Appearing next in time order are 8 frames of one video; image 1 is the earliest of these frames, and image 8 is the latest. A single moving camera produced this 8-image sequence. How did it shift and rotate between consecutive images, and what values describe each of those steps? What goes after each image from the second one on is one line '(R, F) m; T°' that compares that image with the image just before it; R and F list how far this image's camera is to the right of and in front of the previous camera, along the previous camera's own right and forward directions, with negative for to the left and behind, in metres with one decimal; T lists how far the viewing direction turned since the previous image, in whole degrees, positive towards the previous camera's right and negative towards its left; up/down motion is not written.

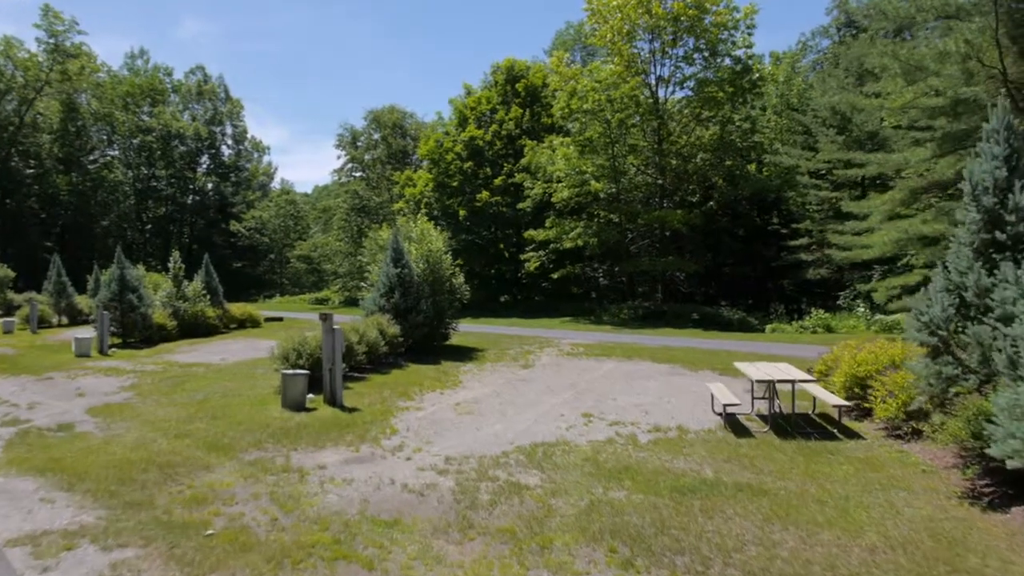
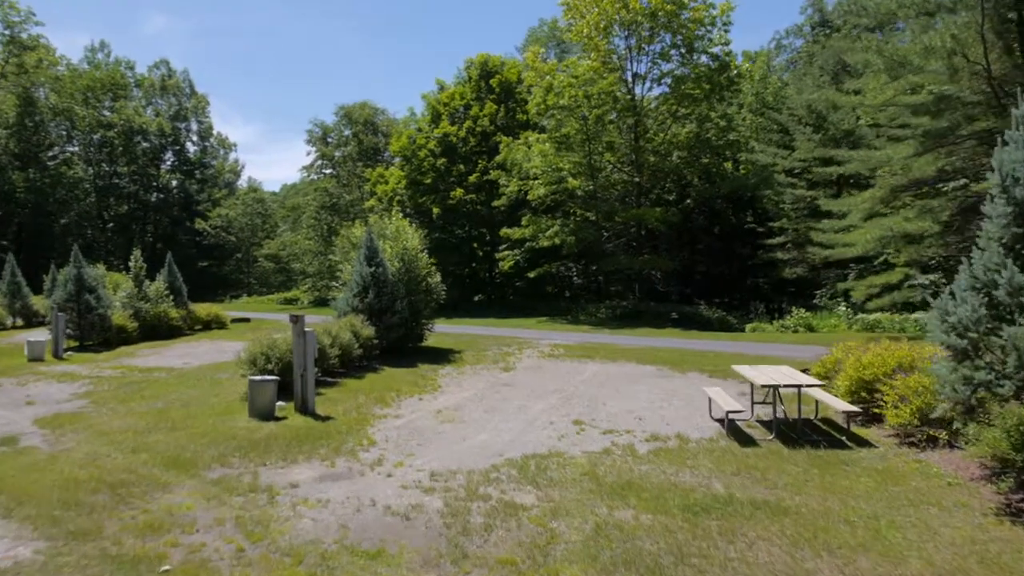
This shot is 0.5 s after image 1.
(-0.2, +0.5) m; +2°
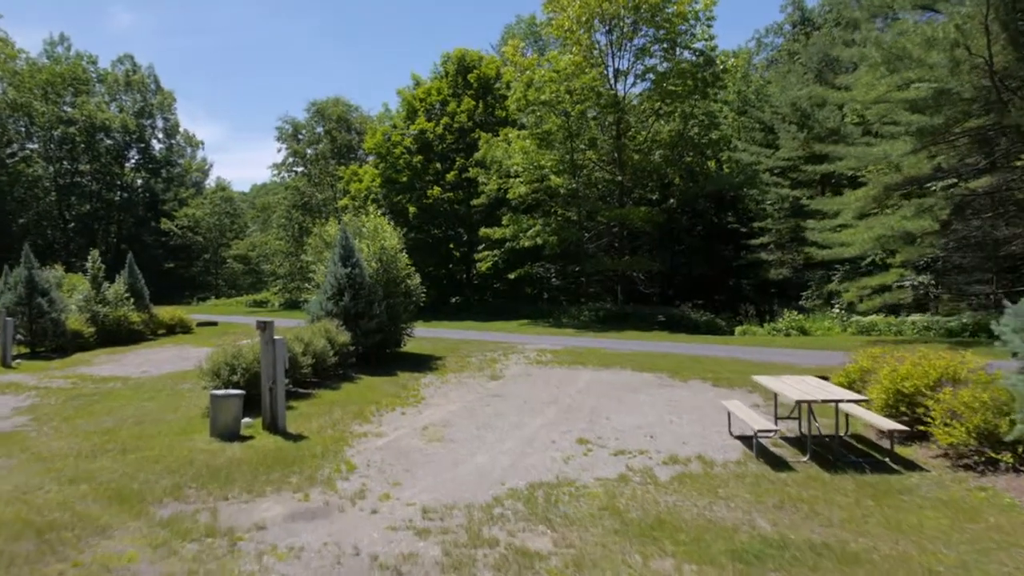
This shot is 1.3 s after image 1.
(-0.2, +0.9) m; +2°
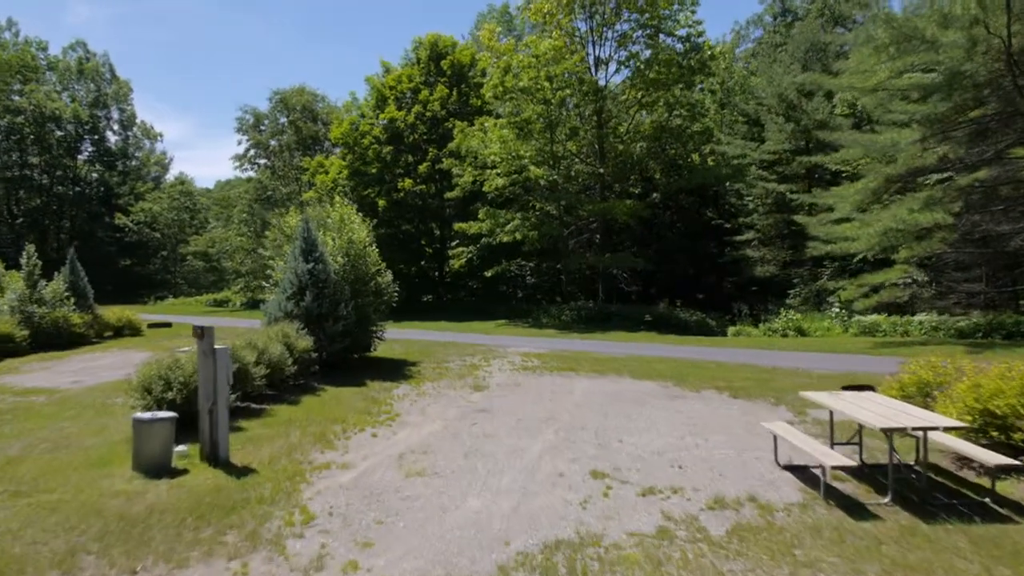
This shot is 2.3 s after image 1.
(-0.2, +1.4) m; +2°
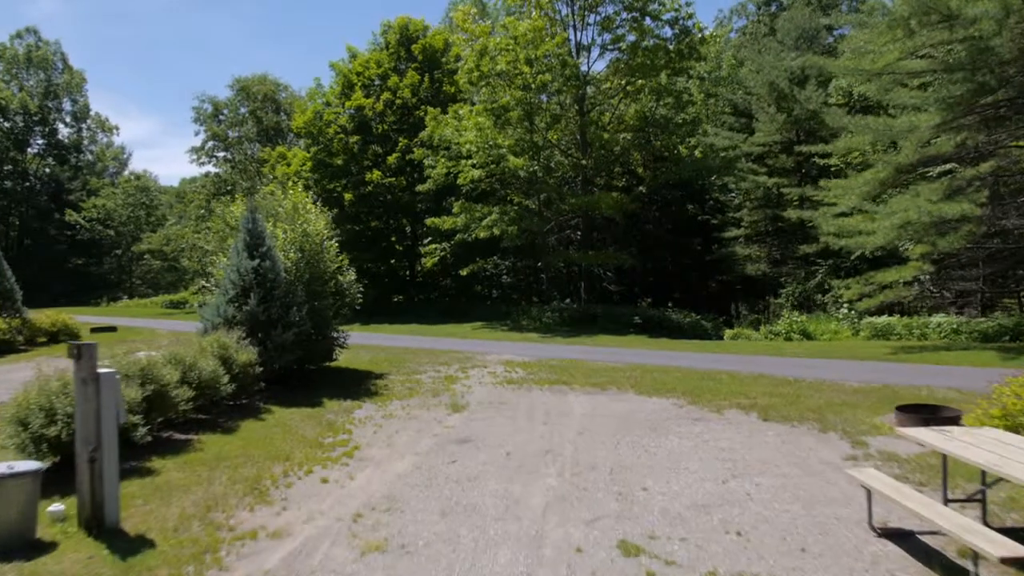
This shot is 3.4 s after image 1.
(-0.1, +1.6) m; +2°
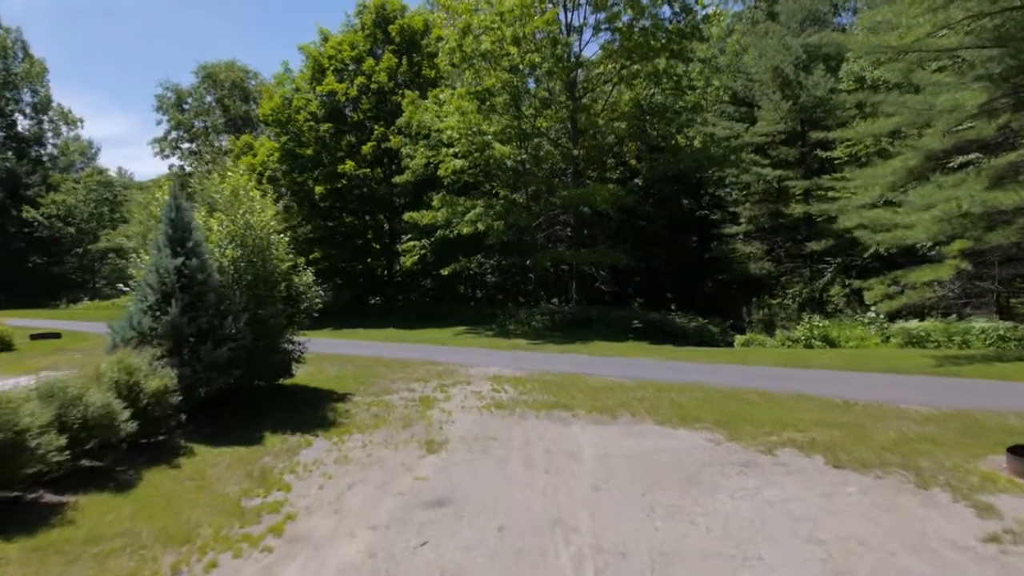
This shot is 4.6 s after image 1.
(-0.1, +1.8) m; +1°
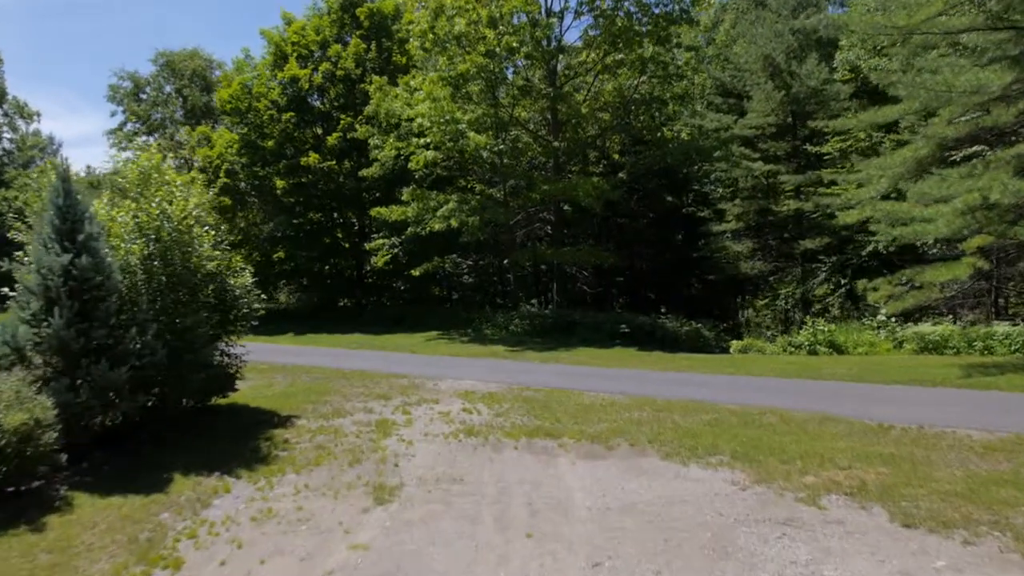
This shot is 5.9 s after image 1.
(+0.1, +1.4) m; +2°
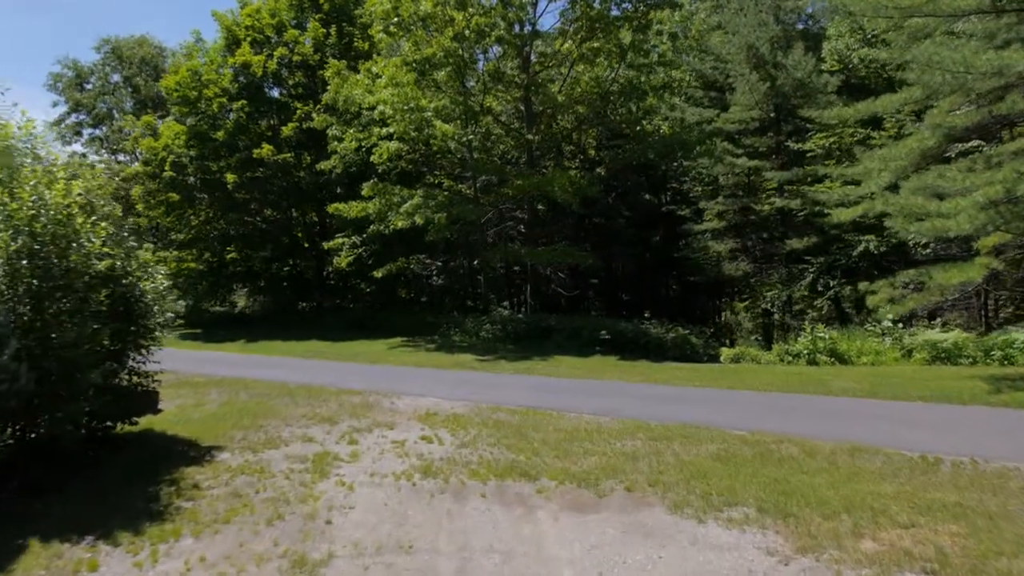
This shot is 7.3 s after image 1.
(0.0, +1.3) m; +2°
